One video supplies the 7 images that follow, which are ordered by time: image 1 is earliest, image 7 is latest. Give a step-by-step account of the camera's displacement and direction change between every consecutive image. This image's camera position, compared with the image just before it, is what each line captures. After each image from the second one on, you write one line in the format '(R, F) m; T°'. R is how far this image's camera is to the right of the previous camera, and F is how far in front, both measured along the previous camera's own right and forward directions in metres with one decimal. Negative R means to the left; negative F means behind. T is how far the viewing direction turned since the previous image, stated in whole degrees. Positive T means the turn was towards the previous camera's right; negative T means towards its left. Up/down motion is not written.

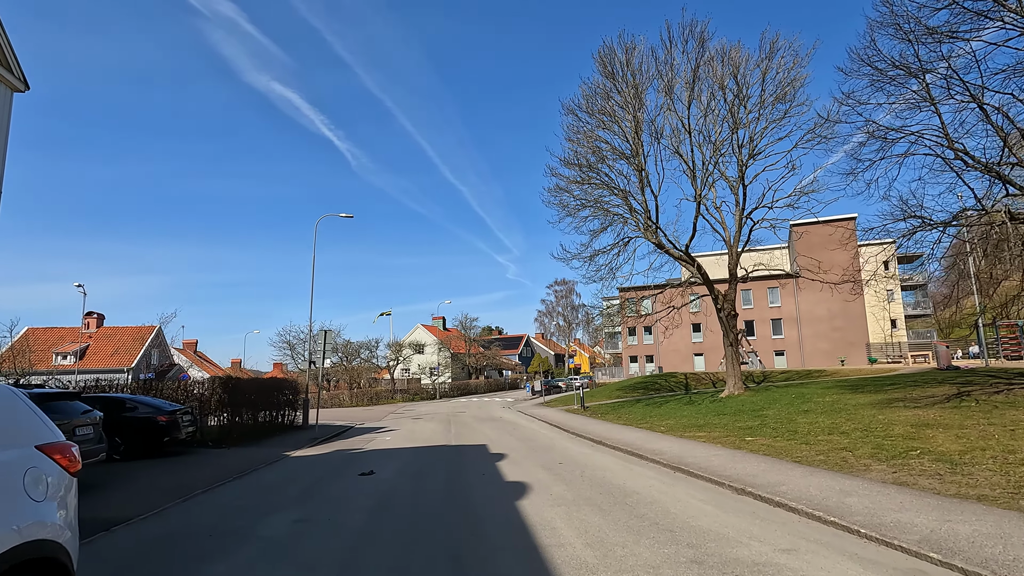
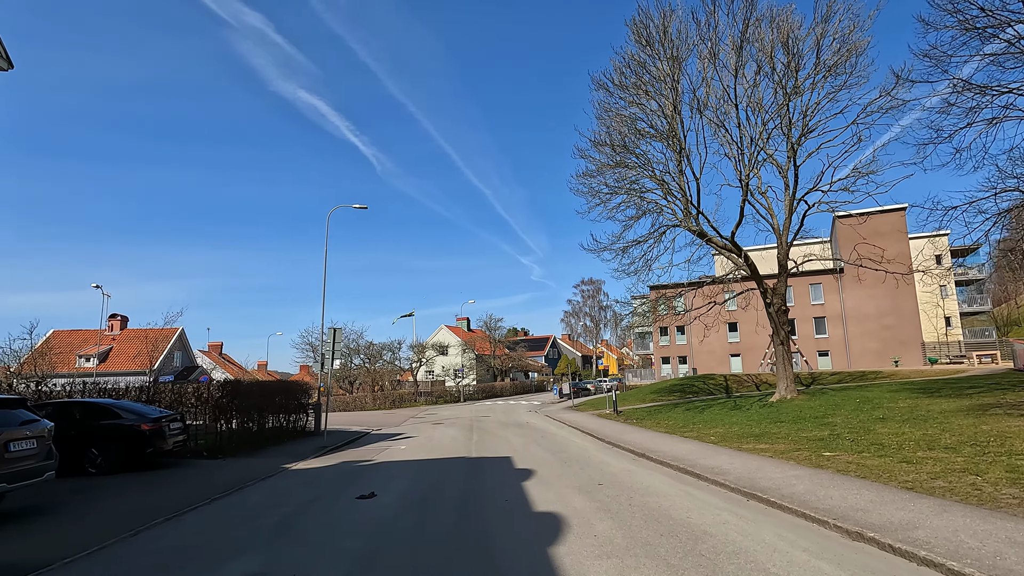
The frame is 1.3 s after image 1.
(0.0, +1.8) m; -3°
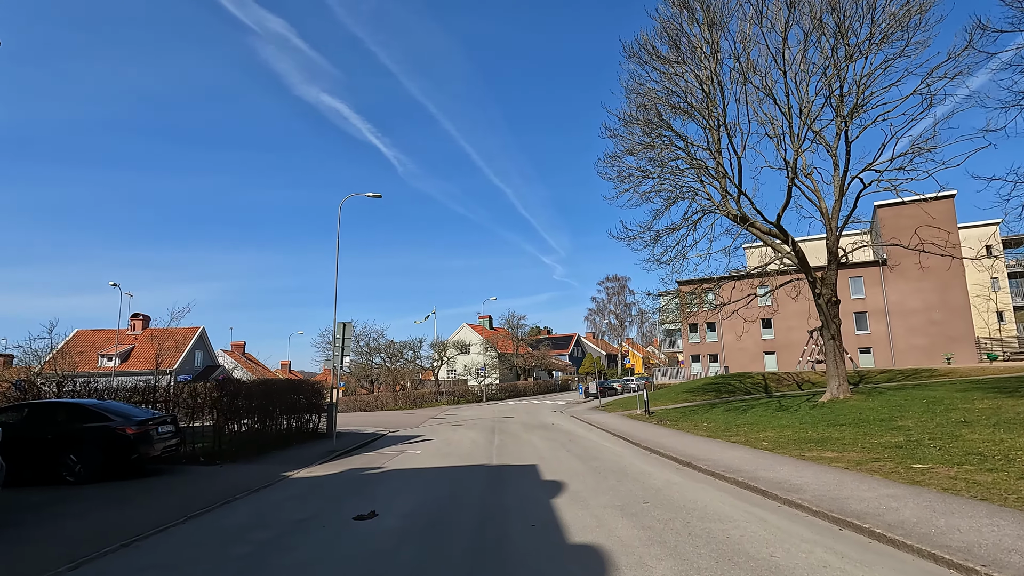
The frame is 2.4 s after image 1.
(0.0, +1.4) m; -2°
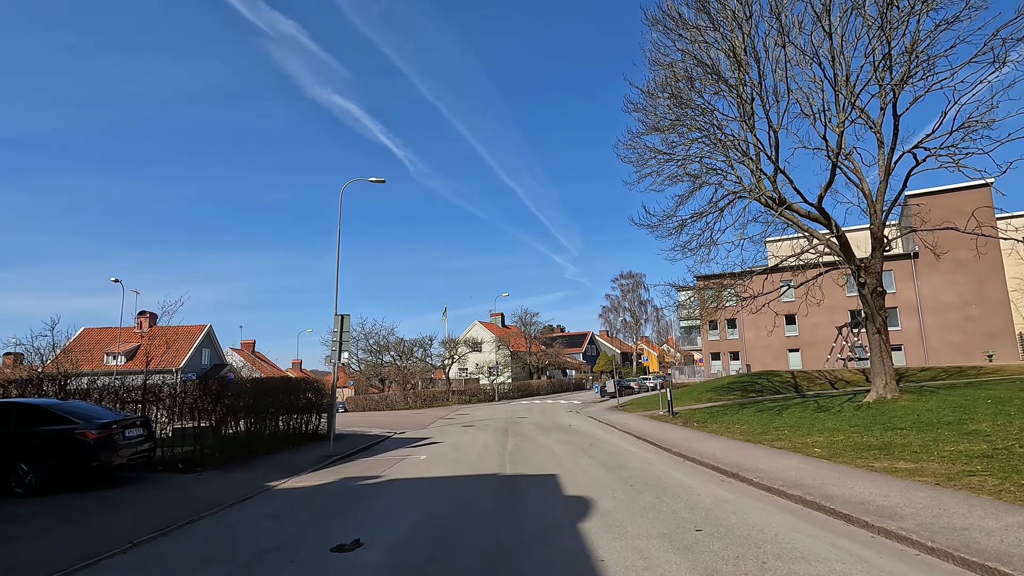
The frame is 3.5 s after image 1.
(-0.1, +1.4) m; -1°
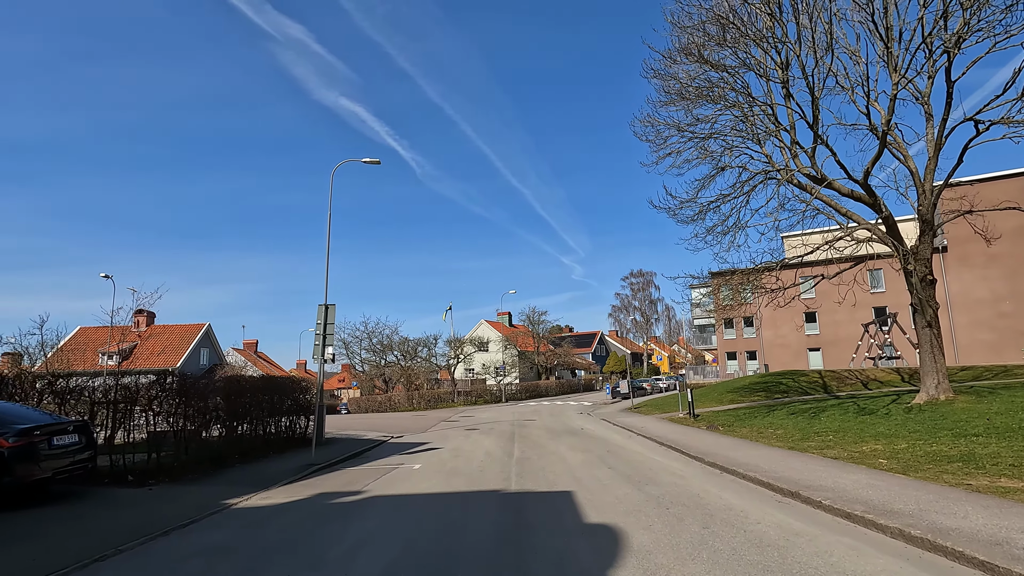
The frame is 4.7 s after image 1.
(0.0, +1.7) m; -1°
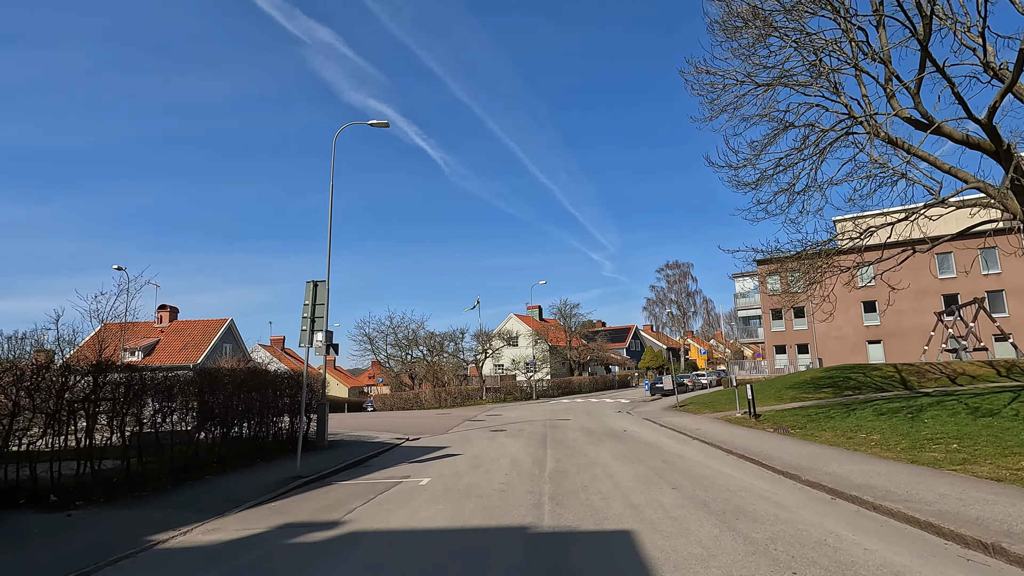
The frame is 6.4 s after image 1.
(0.0, +2.4) m; -3°
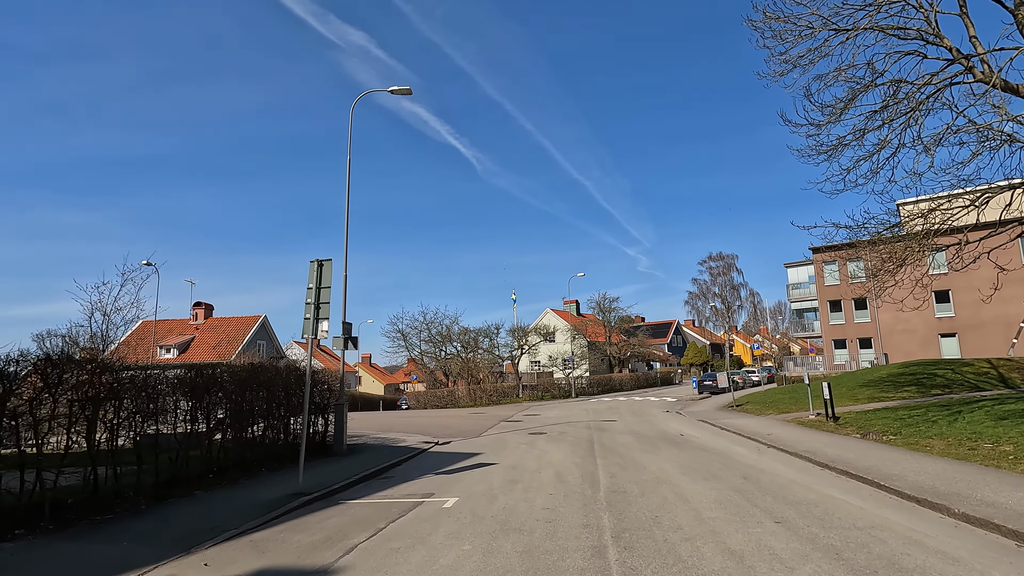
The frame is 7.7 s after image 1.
(-0.1, +1.8) m; -4°
